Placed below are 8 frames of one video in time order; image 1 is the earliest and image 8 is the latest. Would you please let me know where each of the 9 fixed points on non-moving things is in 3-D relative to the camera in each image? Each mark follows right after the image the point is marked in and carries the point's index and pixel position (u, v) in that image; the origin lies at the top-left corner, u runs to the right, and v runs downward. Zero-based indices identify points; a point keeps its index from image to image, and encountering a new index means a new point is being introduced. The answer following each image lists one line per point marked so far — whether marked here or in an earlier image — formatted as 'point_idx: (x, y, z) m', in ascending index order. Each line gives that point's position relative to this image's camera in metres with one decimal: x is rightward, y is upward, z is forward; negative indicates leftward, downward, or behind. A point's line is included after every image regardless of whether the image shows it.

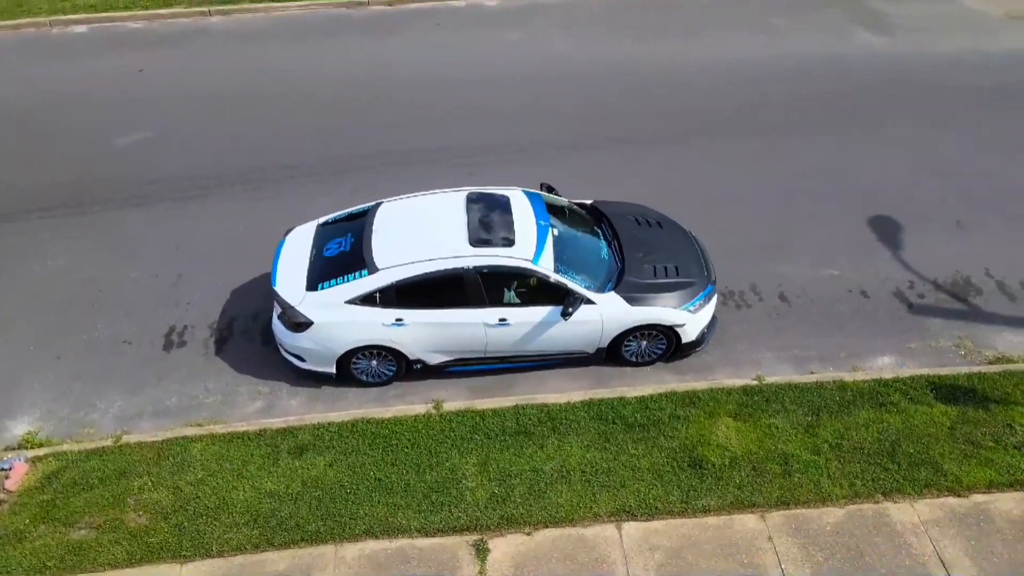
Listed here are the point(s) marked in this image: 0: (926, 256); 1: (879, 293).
0: (+5.3, +0.4, +9.6) m
1: (+4.5, -0.1, +9.1) m
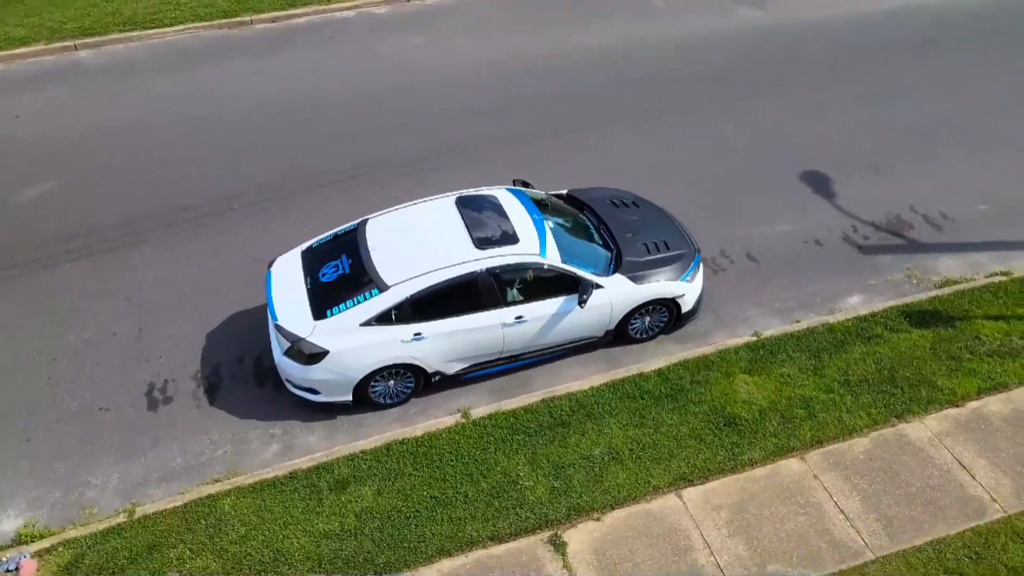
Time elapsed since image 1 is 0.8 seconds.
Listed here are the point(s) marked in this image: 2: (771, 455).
0: (+4.9, +1.2, +10.5) m
1: (+4.2, +0.6, +9.9) m
2: (+2.5, -1.6, +7.2) m
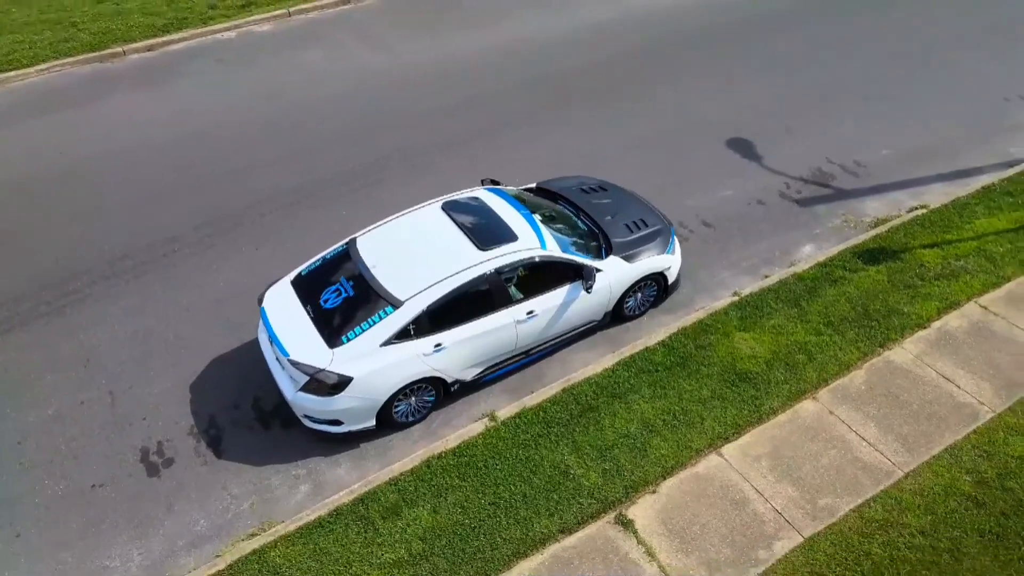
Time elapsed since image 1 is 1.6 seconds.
0: (+4.1, +2.0, +11.4) m
1: (+3.7, +1.3, +10.6) m
2: (+2.9, -1.2, +7.7) m
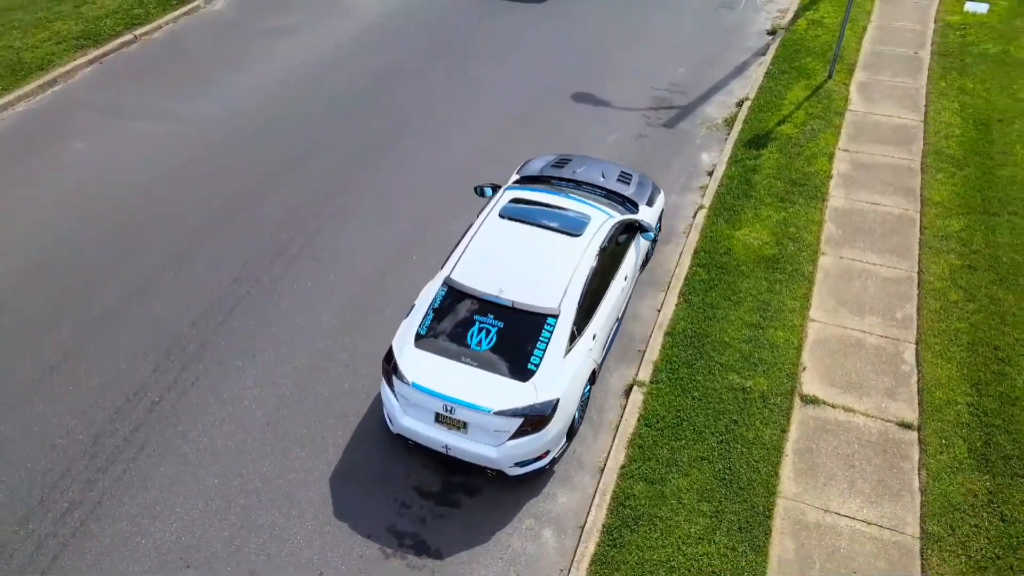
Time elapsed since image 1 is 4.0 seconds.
0: (+1.9, +3.3, +12.9) m
1: (+2.2, +2.6, +12.1) m
2: (+3.8, +0.3, +9.3) m
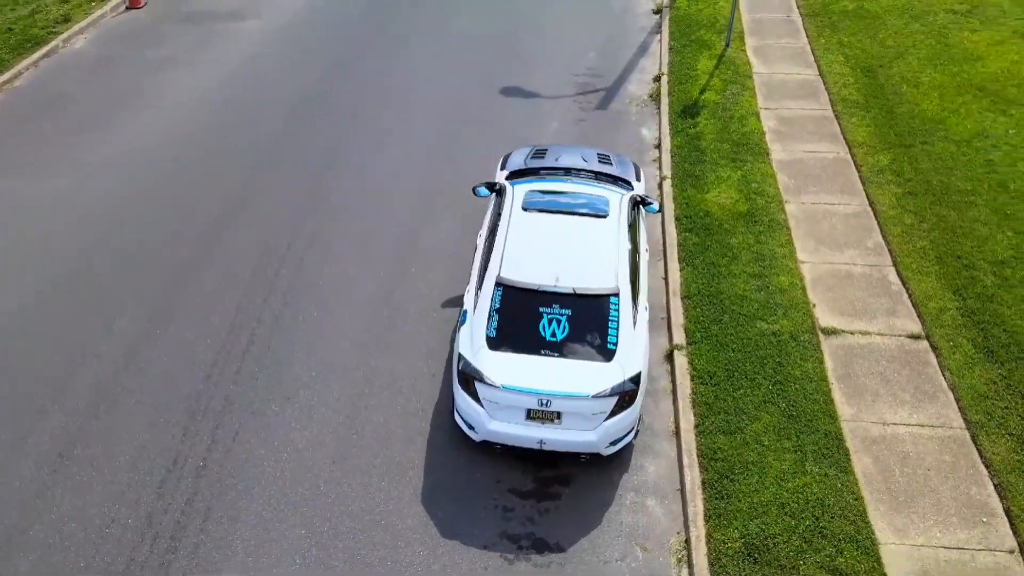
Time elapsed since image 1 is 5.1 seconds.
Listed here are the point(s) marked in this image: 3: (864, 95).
0: (+0.6, +3.5, +13.2) m
1: (+1.2, +2.9, +12.5) m
2: (+3.7, +1.0, +10.1) m
3: (+5.9, +3.2, +12.4) m
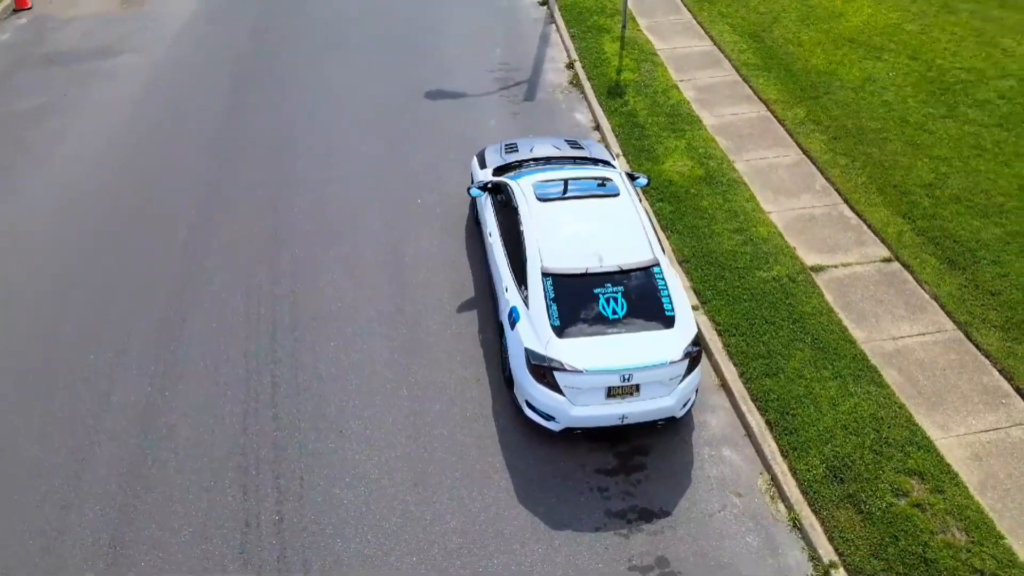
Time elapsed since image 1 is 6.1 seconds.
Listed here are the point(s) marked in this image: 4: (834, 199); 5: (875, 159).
0: (-0.7, +3.6, +13.3) m
1: (0.0, +3.1, +12.7) m
2: (+3.2, +1.7, +10.8) m
3: (+4.5, +4.2, +13.5) m
4: (+4.5, +1.2, +10.3) m
5: (+5.3, +1.9, +10.8) m
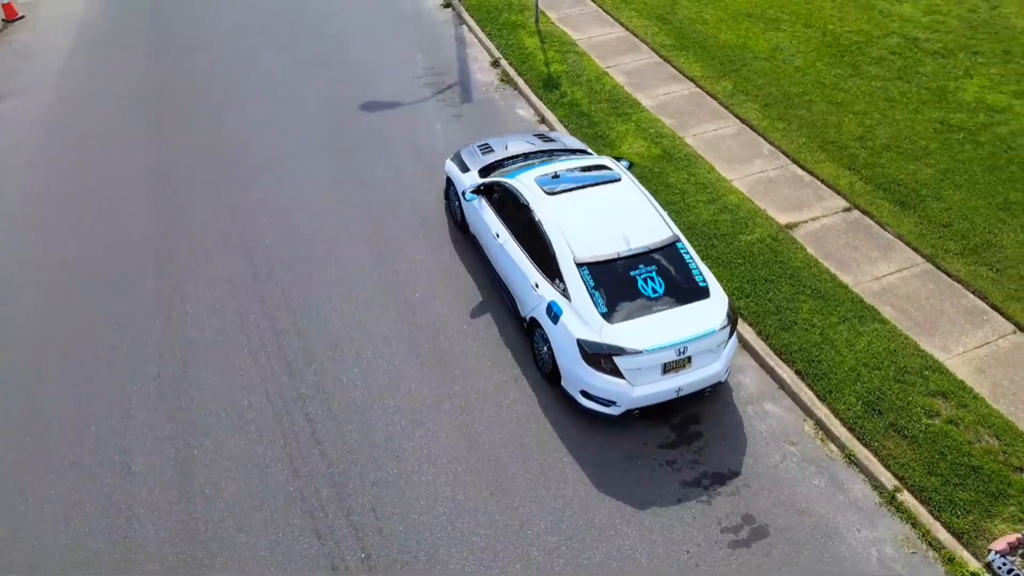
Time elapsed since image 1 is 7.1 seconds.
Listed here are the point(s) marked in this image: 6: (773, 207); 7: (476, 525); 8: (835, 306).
0: (-1.9, +3.4, +13.0) m
1: (-1.0, +3.0, +12.6) m
2: (+2.7, +2.2, +11.3) m
3: (+3.1, +4.8, +14.2) m
4: (+4.0, +1.9, +11.0) m
5: (+4.6, +2.6, +11.7) m
6: (+3.5, +1.1, +10.2) m
7: (-0.3, -2.1, +6.6) m
8: (+3.7, -0.2, +8.5) m
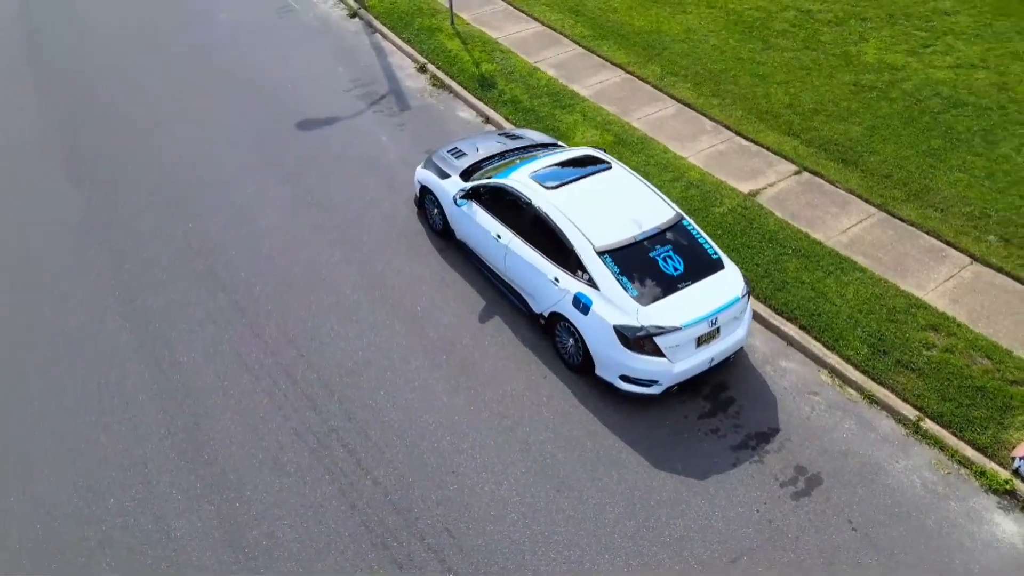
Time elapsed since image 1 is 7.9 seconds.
0: (-3.0, +3.0, +12.6) m
1: (-1.9, +2.8, +12.4) m
2: (+1.9, +2.5, +11.7) m
3: (+1.5, +5.1, +14.6) m
4: (+3.4, +2.4, +11.6) m
5: (+3.8, +3.2, +12.3) m
6: (+3.1, +1.6, +10.7) m
7: (+0.4, -2.1, +6.6) m
8: (+3.7, +0.3, +9.1) m
